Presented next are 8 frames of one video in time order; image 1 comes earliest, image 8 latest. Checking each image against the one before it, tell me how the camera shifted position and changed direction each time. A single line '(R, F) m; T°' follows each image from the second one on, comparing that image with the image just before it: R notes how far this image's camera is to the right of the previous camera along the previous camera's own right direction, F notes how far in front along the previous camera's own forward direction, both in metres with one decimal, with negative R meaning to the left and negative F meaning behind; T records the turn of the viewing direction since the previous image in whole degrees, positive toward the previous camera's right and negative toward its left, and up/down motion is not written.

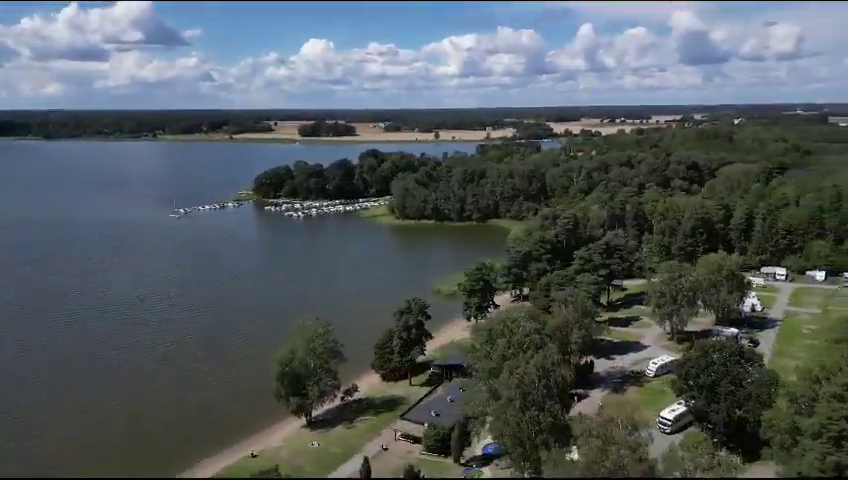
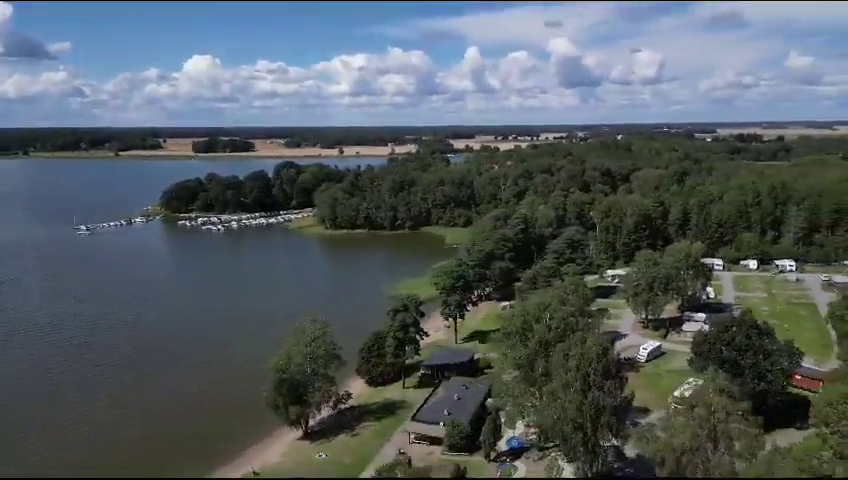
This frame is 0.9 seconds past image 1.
(-3.6, +1.3) m; +9°
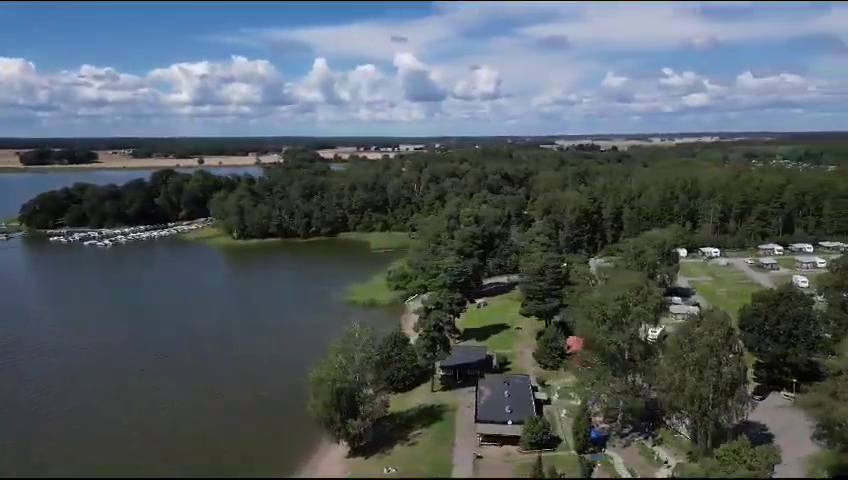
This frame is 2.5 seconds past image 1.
(-6.1, +2.0) m; +13°
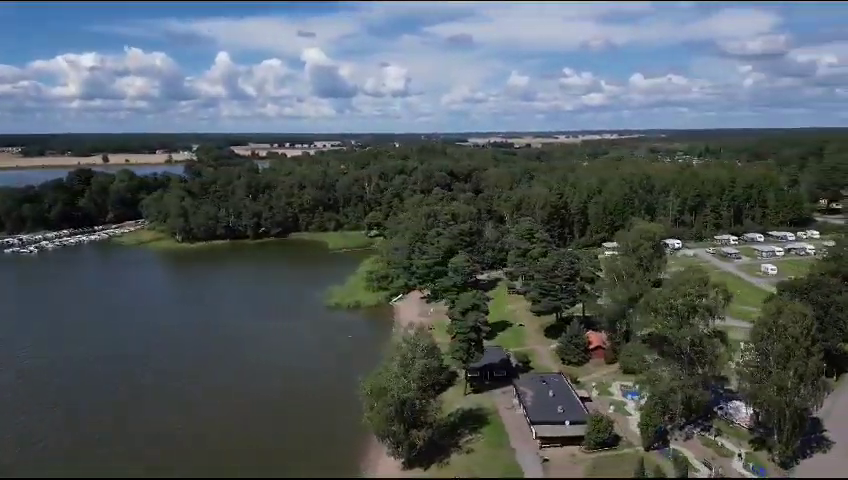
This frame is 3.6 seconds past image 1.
(-4.1, +1.1) m; +8°
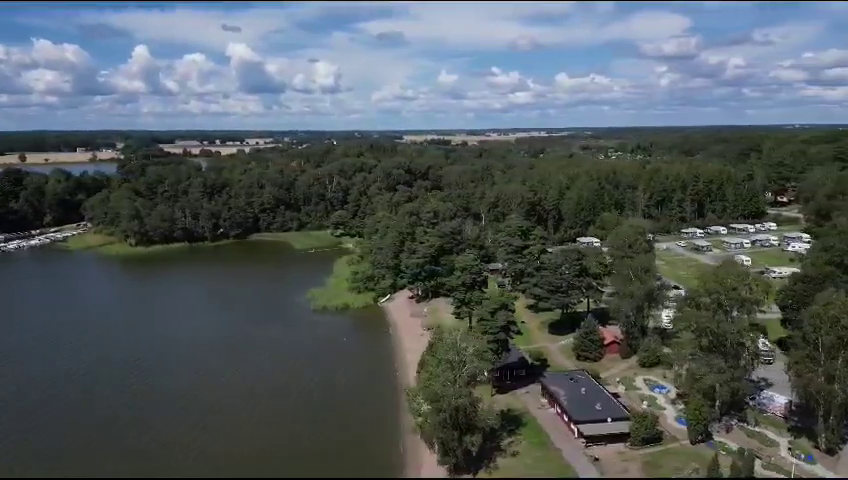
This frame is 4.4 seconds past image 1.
(-3.1, +0.8) m; +6°
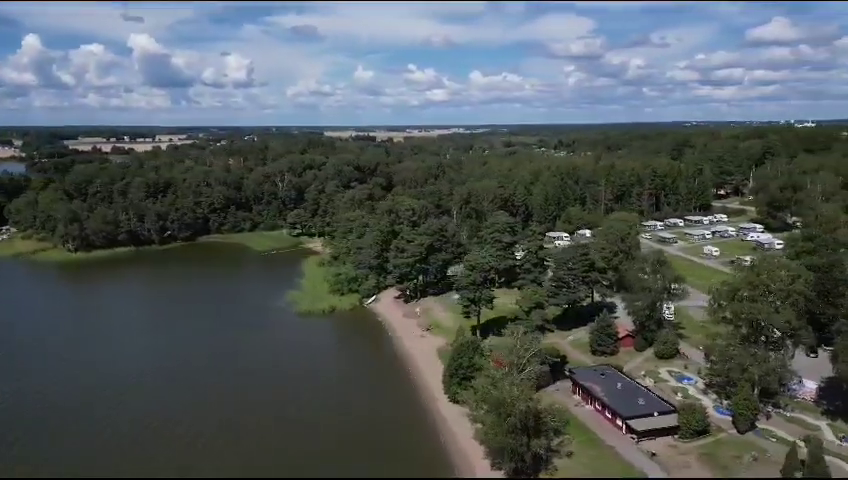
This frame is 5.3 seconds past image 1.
(-3.7, +0.9) m; +7°
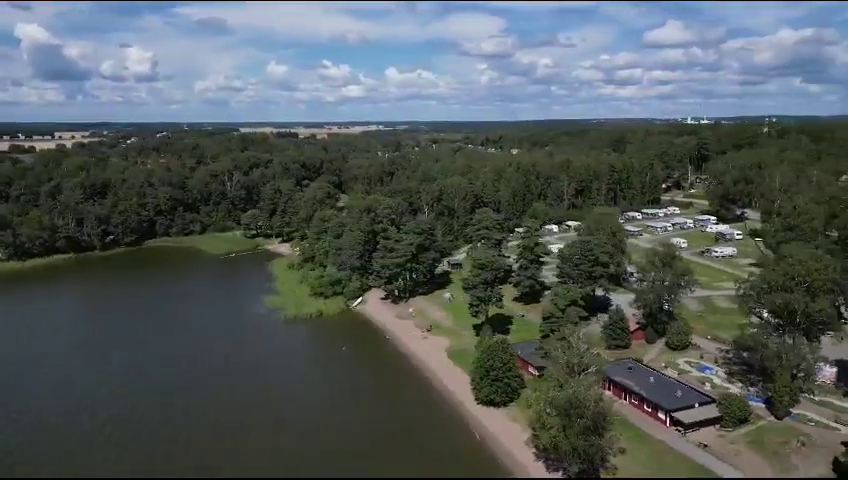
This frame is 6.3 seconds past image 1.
(-3.6, +0.9) m; +7°
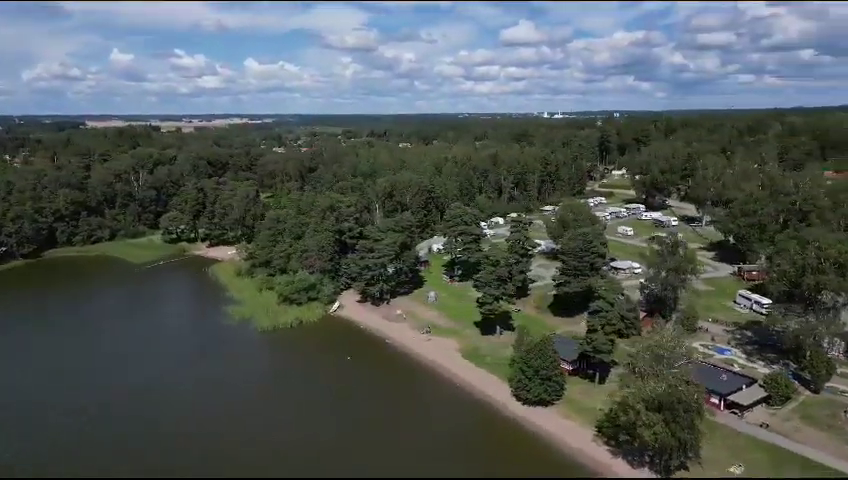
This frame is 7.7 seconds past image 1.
(-5.6, +1.7) m; +12°
